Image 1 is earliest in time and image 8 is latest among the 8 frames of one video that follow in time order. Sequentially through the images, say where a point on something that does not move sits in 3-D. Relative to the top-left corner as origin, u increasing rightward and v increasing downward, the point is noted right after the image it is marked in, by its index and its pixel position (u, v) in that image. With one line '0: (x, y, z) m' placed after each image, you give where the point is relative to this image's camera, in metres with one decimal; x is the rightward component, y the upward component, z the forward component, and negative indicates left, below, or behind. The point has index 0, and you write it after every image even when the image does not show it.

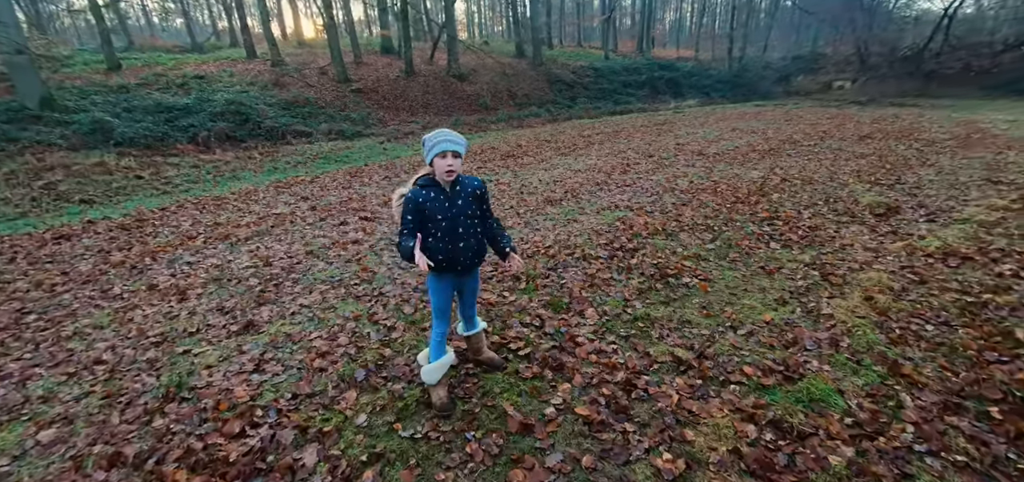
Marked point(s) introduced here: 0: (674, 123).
0: (+5.3, +3.8, +14.5) m
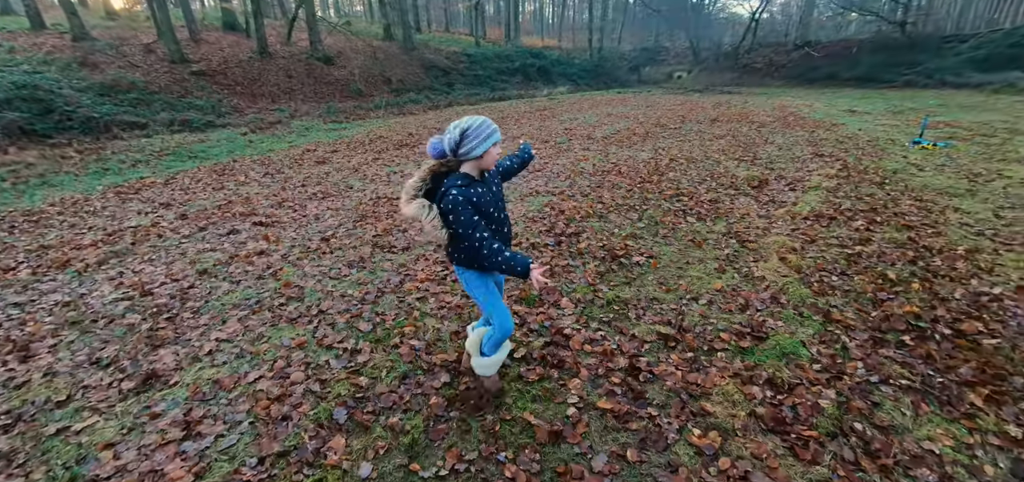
0: (+1.5, +4.4, +15.1) m
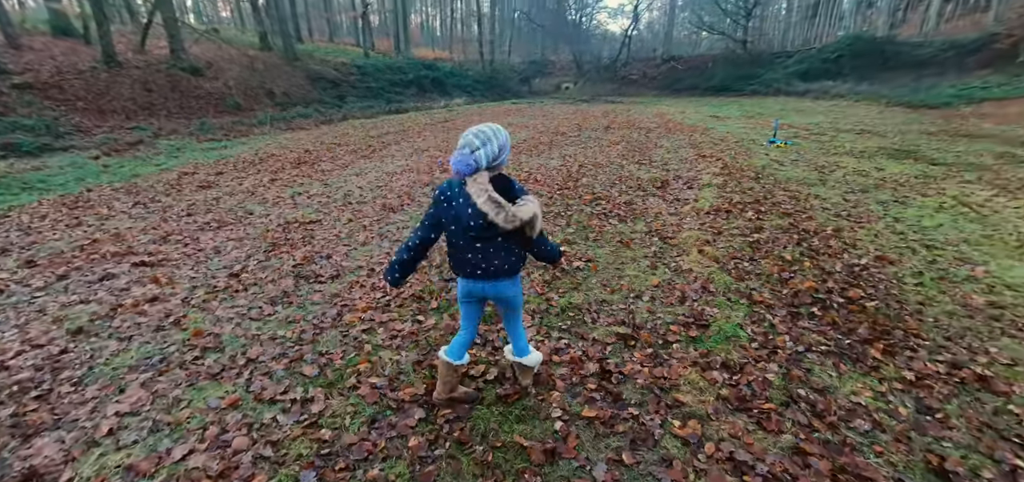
0: (-1.8, +4.0, +15.0) m
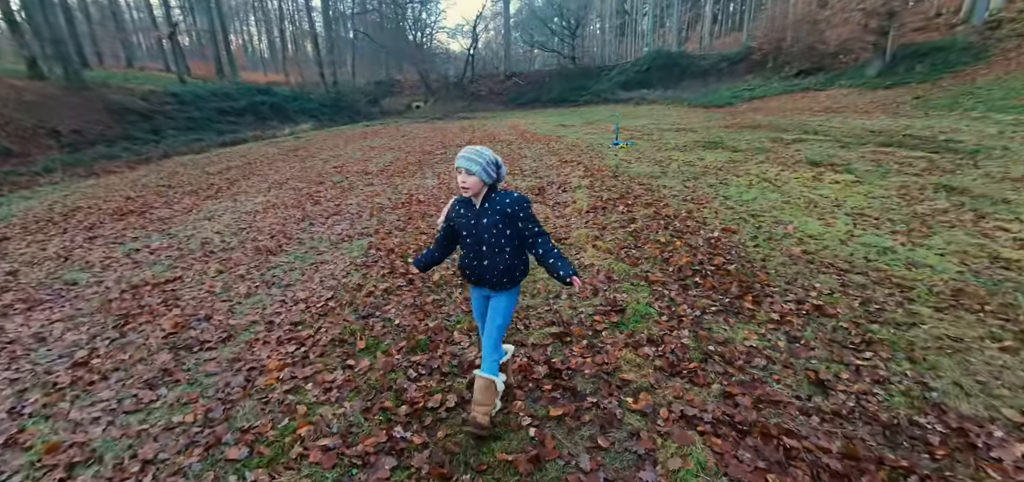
0: (-6.2, +2.8, +13.9) m
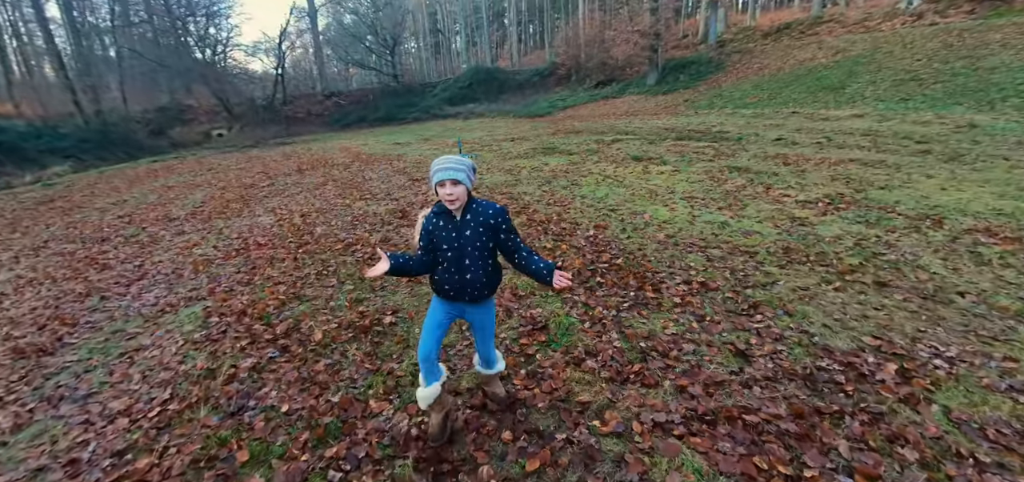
0: (-10.2, +0.9, +10.4) m
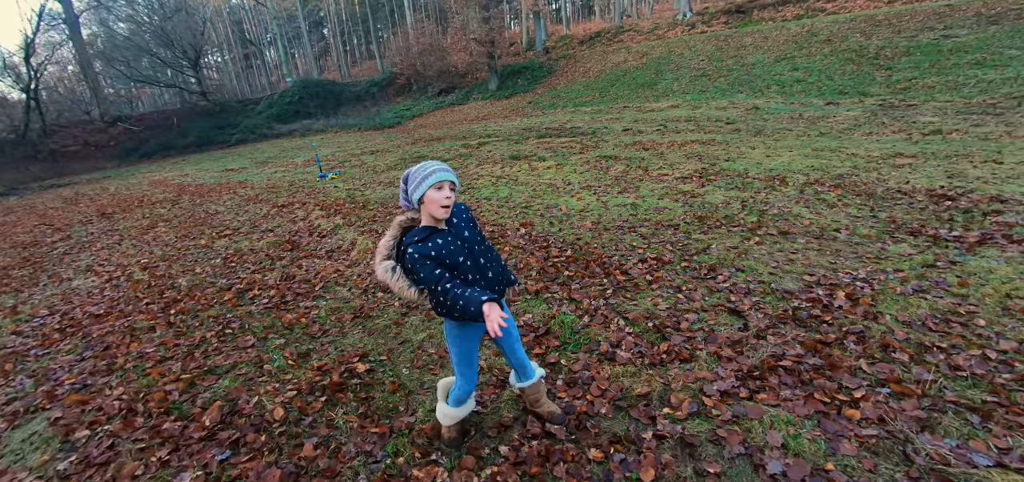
0: (-11.6, -1.0, +6.0) m
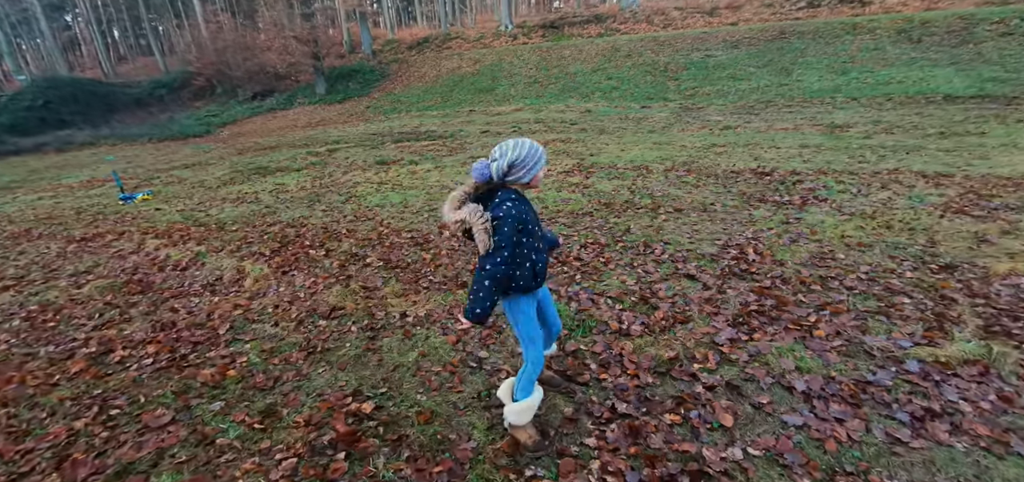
0: (-11.2, -2.3, +1.2) m
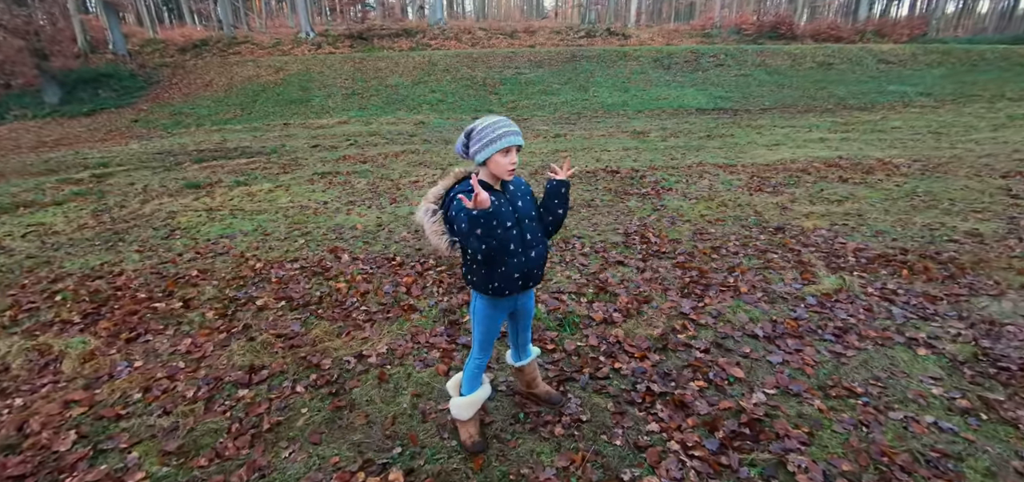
0: (-8.7, -3.5, -3.5) m
